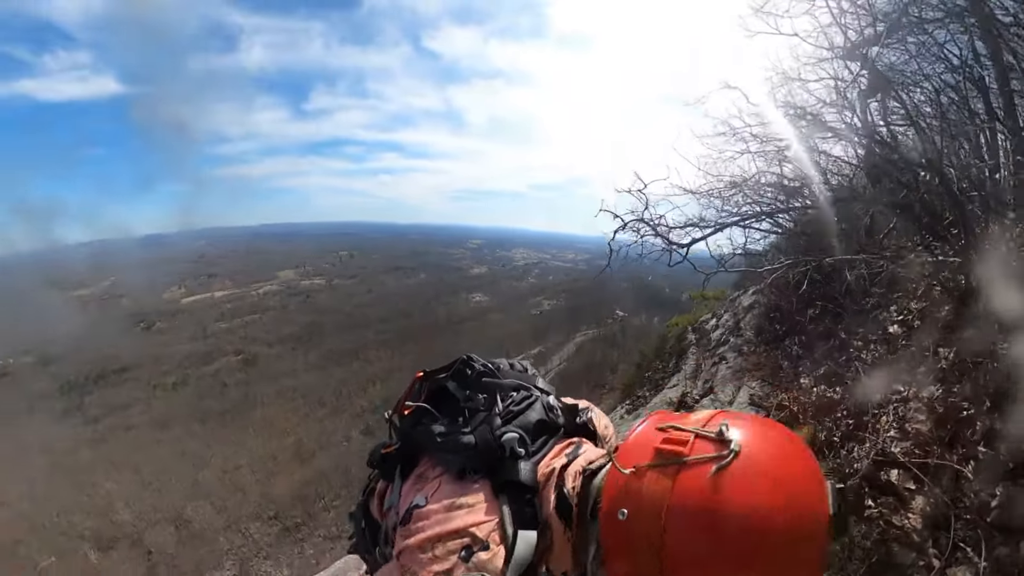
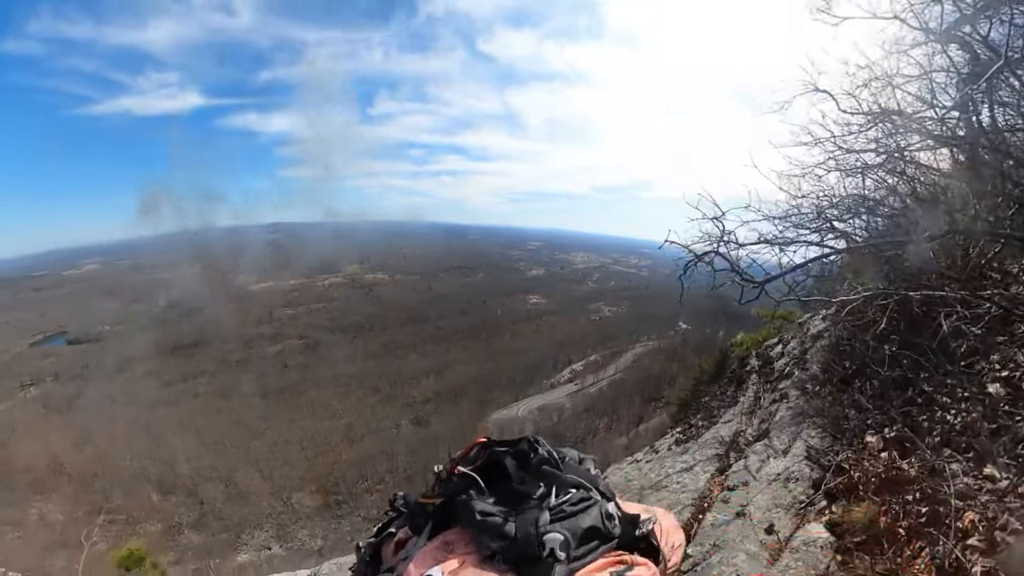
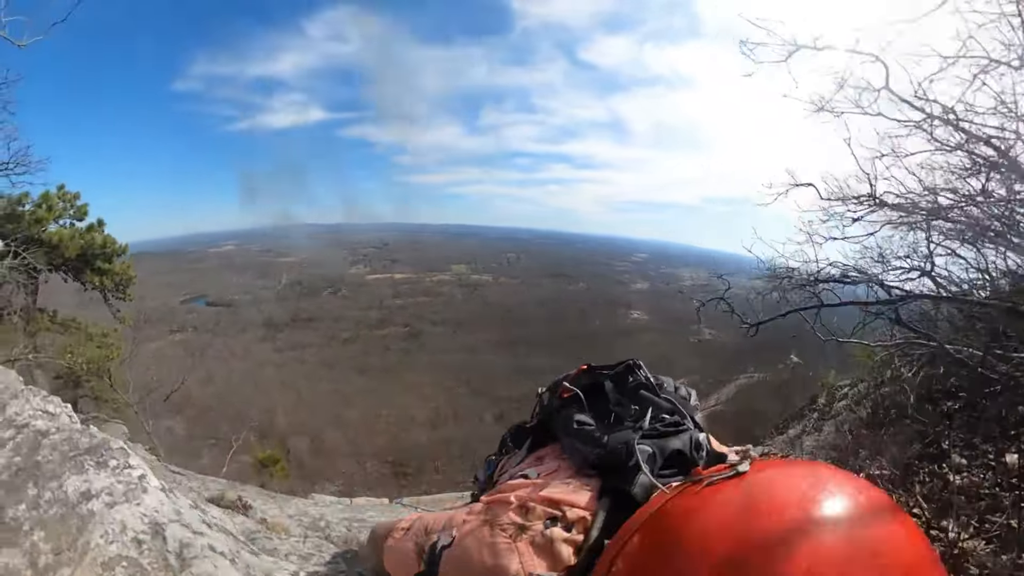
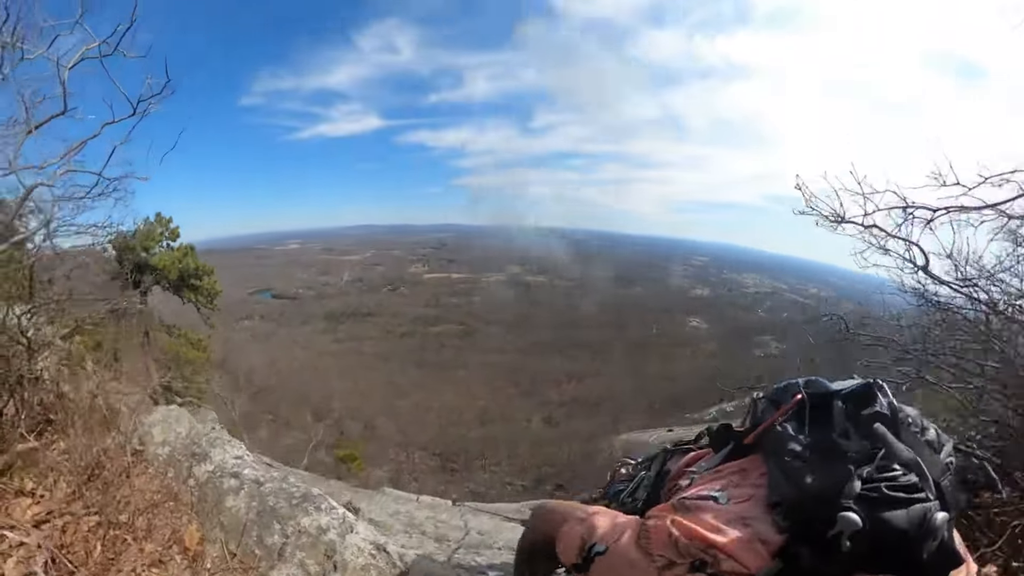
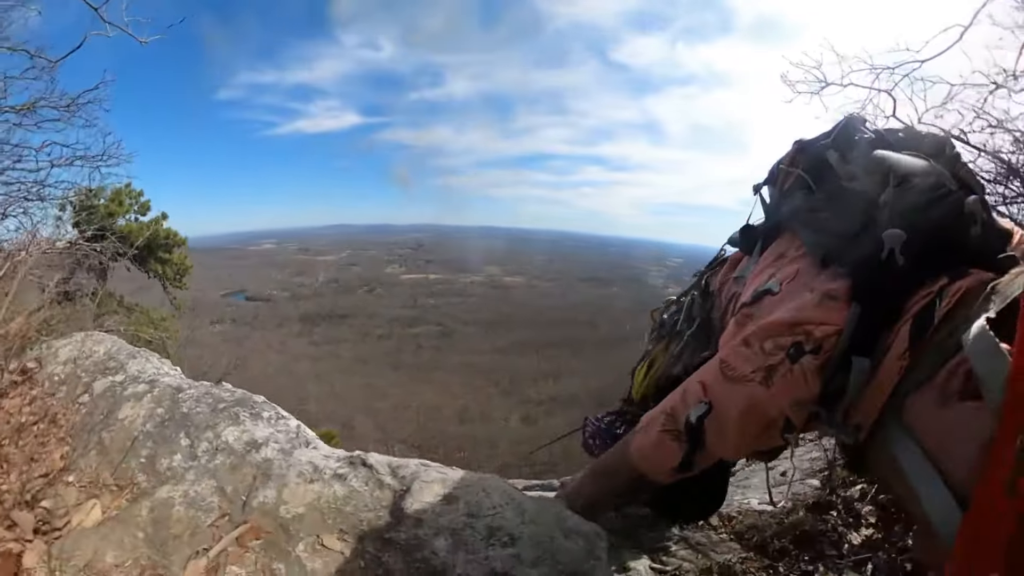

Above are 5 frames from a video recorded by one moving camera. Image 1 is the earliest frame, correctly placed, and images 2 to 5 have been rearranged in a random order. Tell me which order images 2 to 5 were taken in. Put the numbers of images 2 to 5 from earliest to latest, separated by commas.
2, 3, 5, 4
